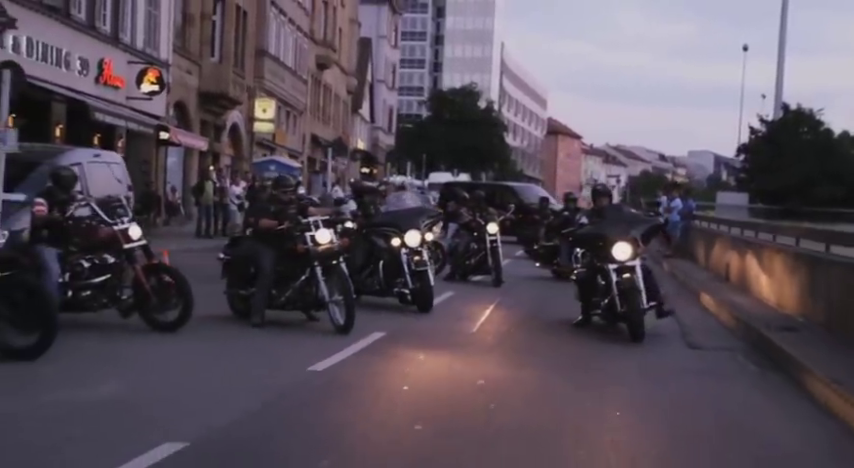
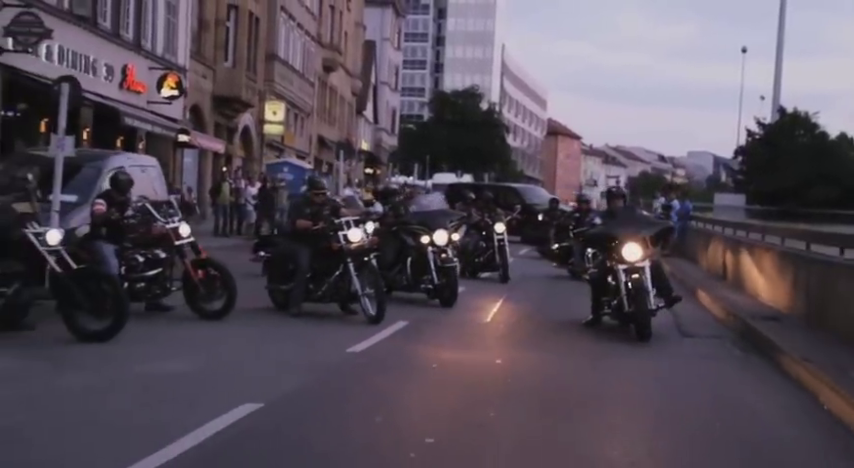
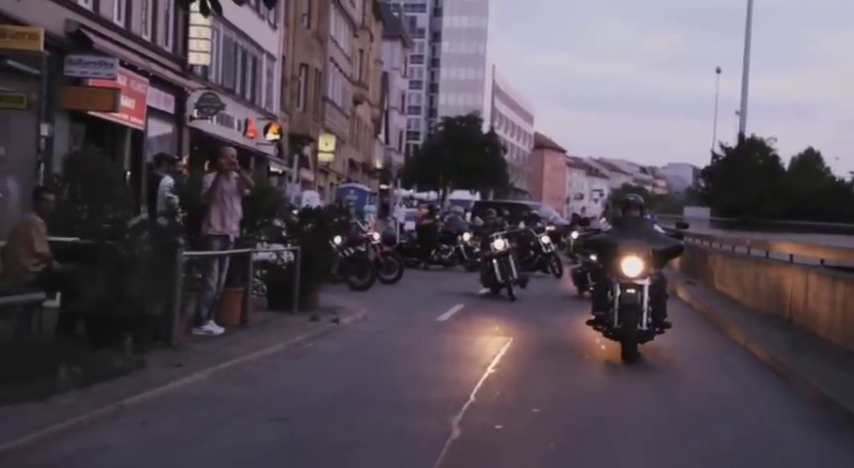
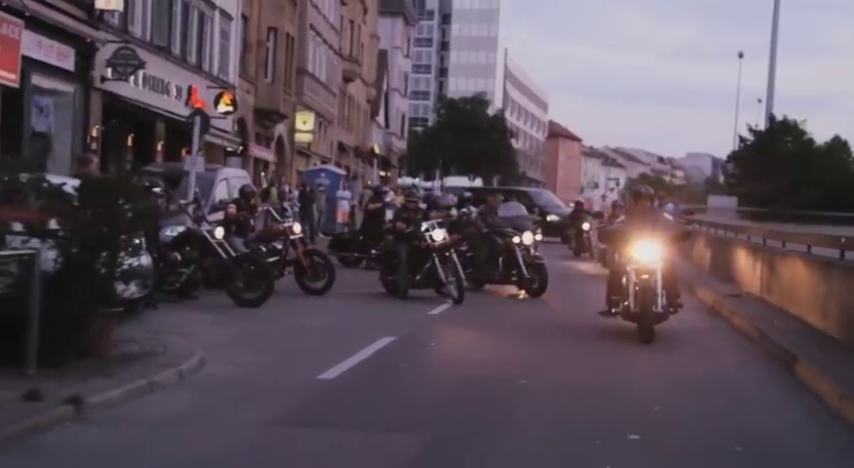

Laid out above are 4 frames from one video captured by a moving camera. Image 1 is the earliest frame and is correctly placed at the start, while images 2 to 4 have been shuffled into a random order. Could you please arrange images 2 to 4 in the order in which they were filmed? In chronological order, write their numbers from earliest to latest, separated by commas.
2, 4, 3
